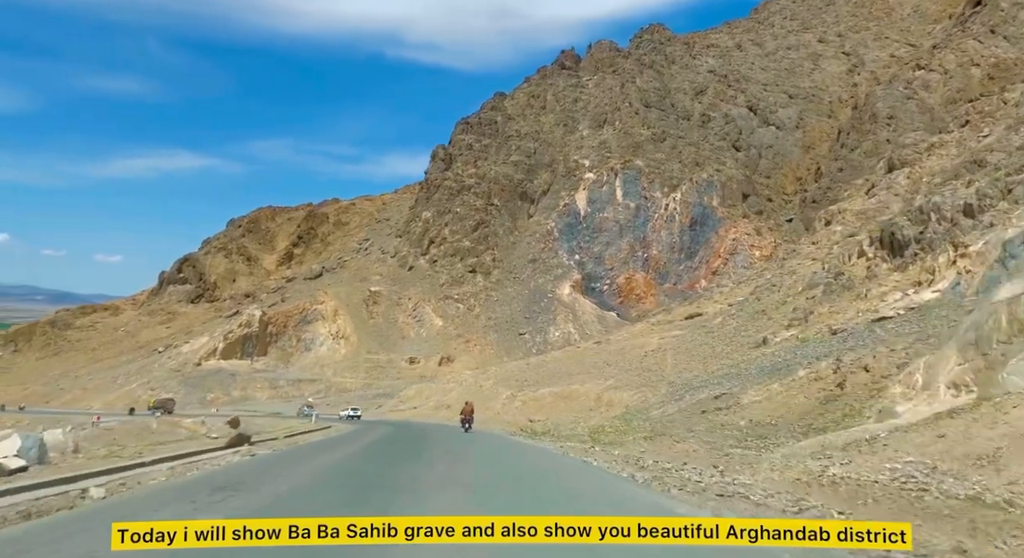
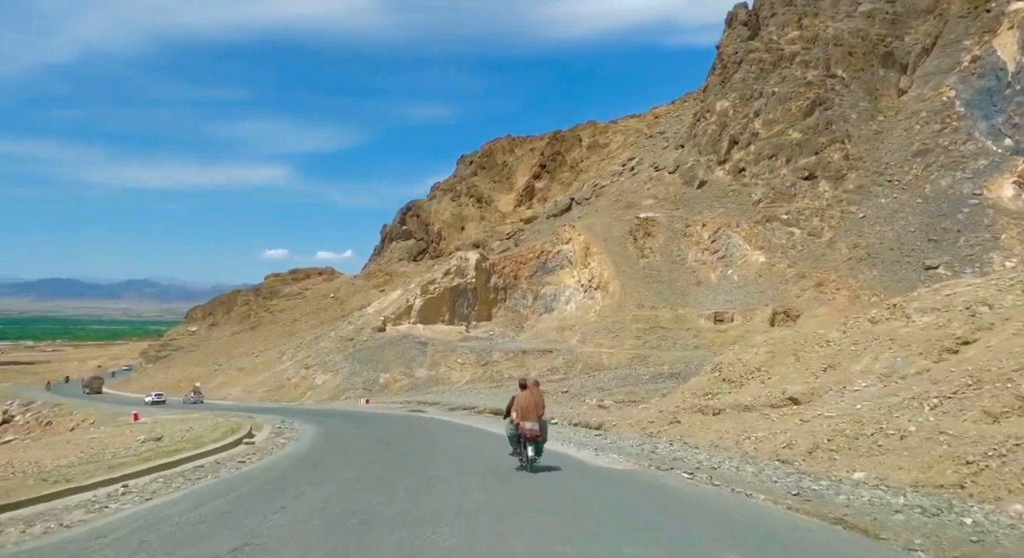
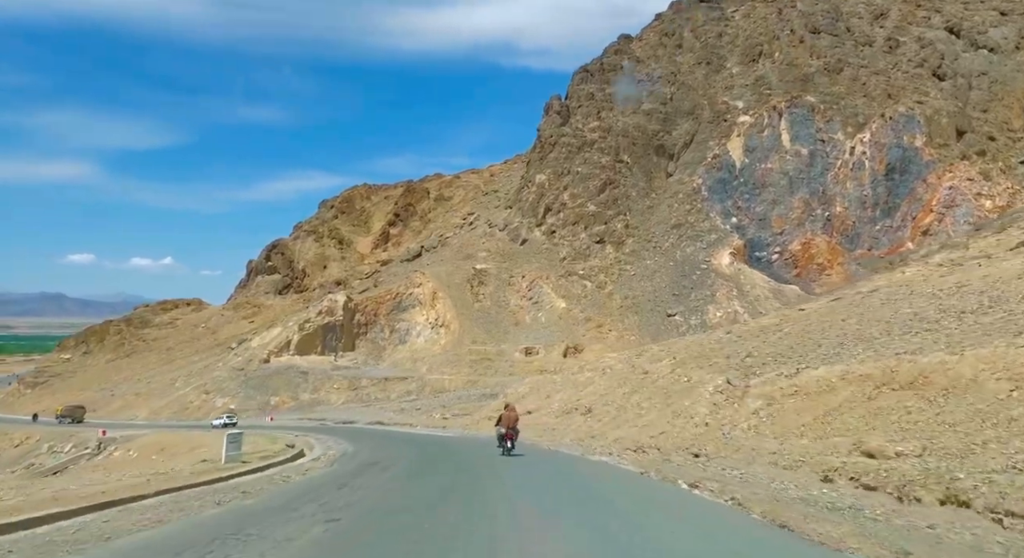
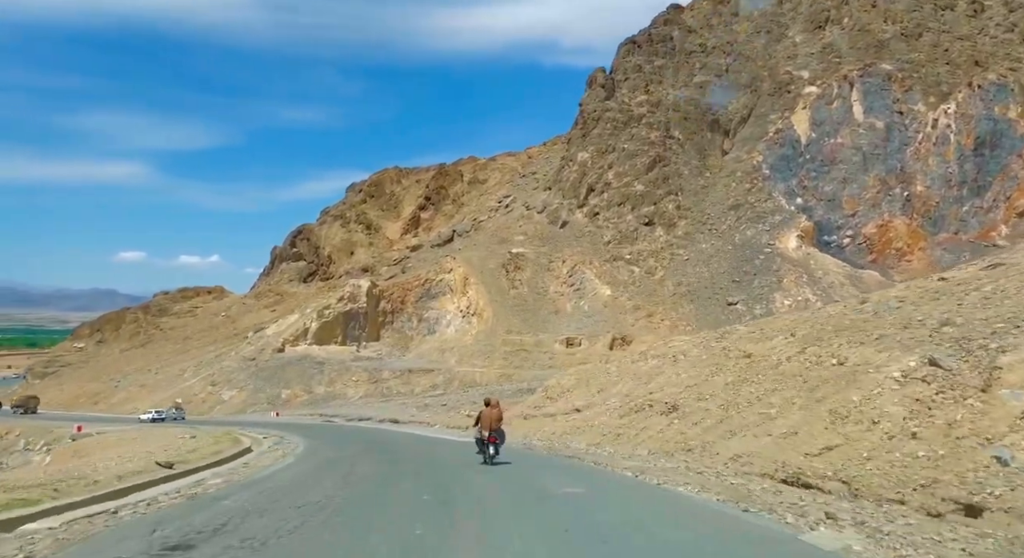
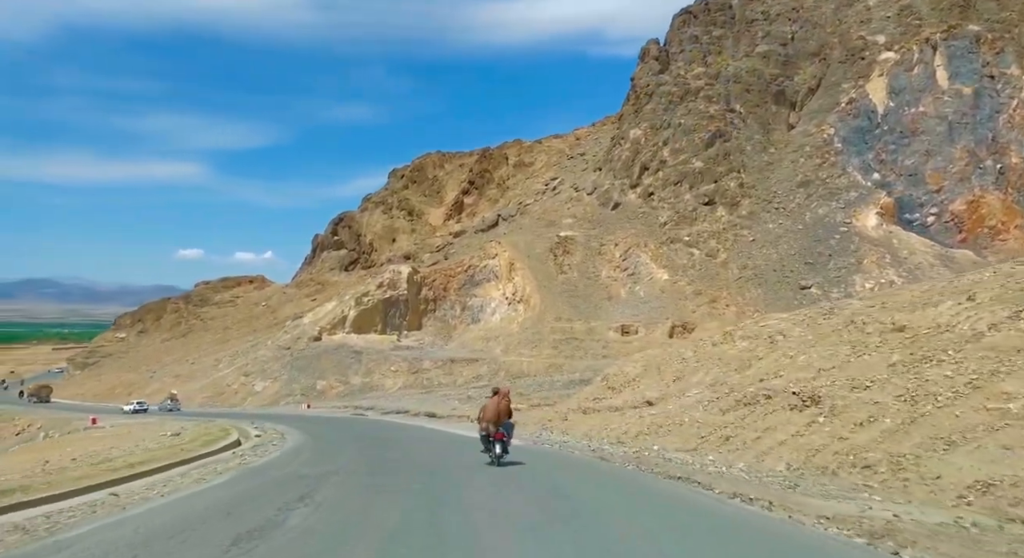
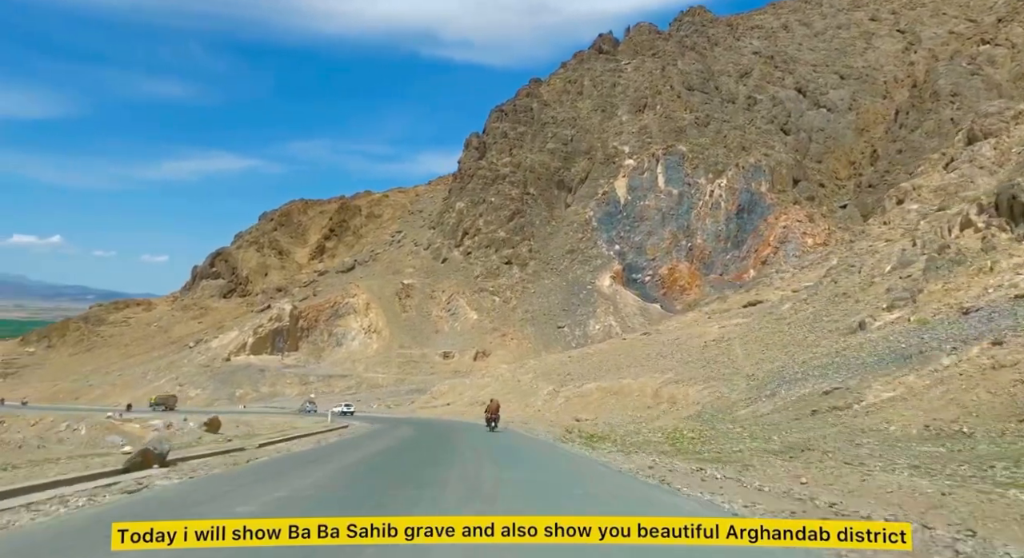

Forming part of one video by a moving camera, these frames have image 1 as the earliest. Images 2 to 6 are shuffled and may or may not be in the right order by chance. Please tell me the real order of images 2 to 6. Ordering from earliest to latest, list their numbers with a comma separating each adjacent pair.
6, 3, 4, 5, 2
